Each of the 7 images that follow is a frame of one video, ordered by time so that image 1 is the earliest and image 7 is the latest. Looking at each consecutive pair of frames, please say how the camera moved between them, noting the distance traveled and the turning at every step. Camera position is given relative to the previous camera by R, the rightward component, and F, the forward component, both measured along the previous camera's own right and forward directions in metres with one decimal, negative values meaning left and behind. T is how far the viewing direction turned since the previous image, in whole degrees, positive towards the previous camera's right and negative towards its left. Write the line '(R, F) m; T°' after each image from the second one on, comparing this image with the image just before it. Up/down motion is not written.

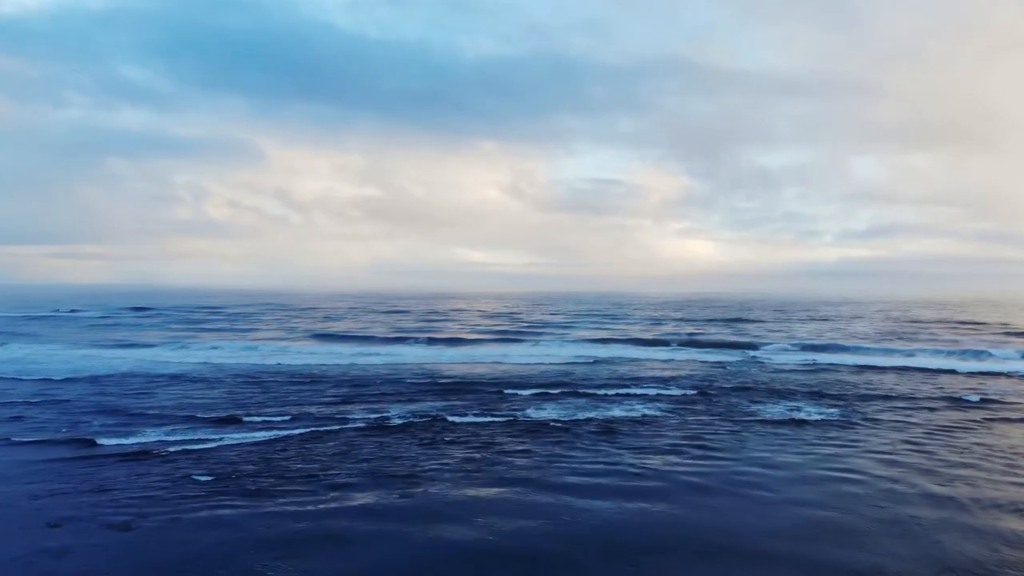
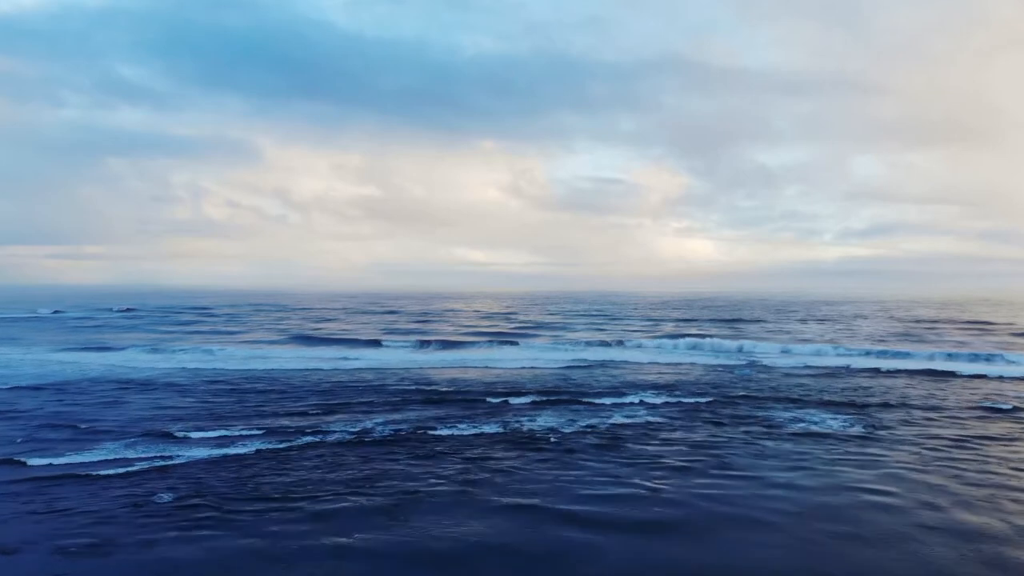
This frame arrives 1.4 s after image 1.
(+0.1, +0.9) m; 0°
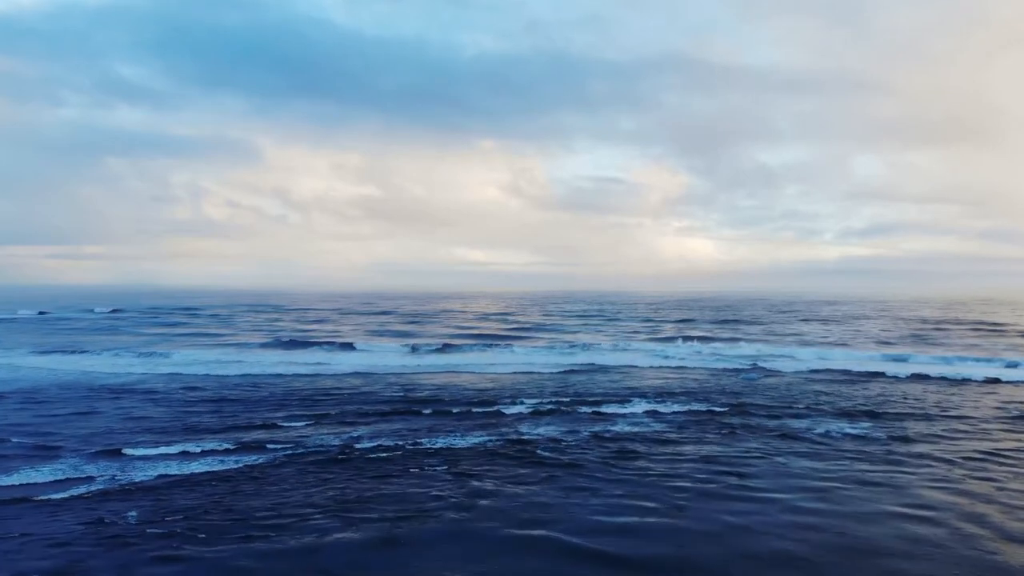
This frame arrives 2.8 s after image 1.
(+0.2, +1.1) m; 0°
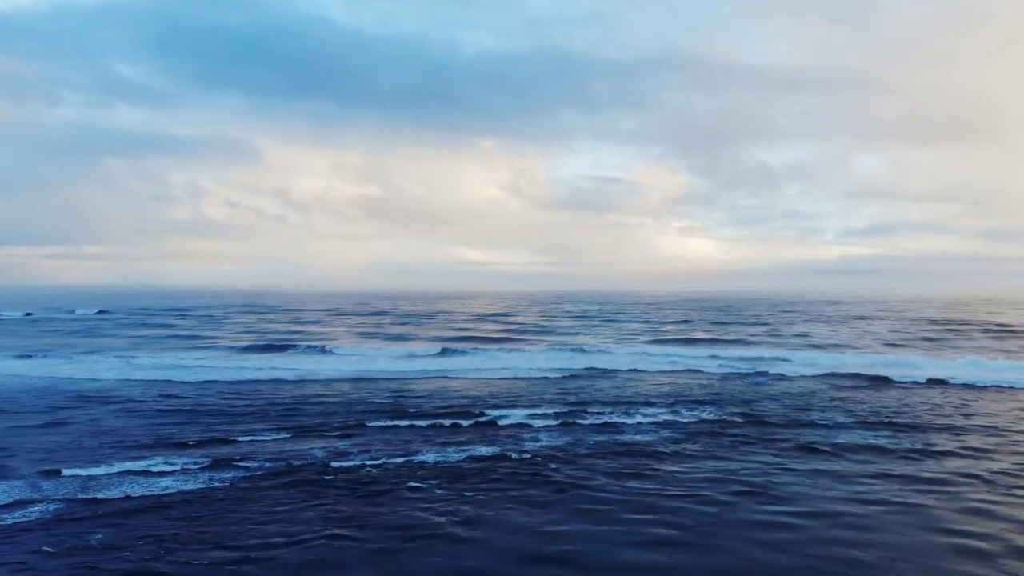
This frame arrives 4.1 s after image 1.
(+0.1, +1.2) m; 0°
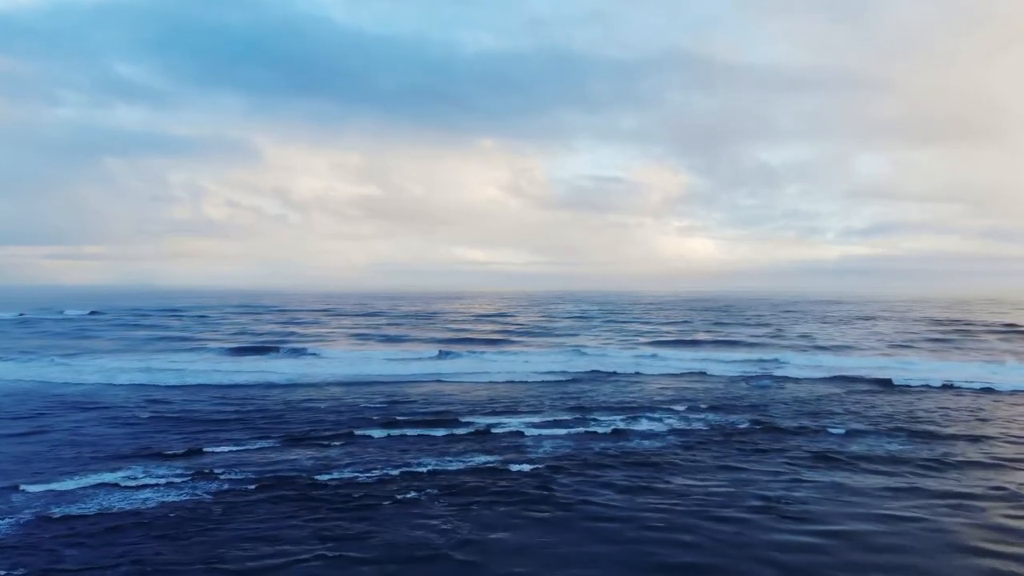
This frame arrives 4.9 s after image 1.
(0.0, +0.8) m; 0°
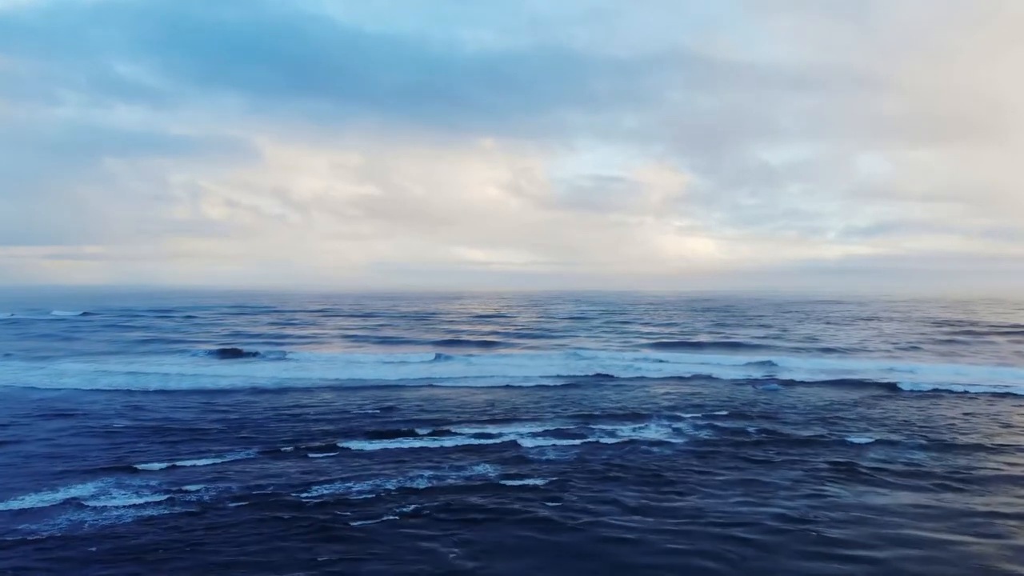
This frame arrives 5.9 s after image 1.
(+0.1, +0.8) m; 0°
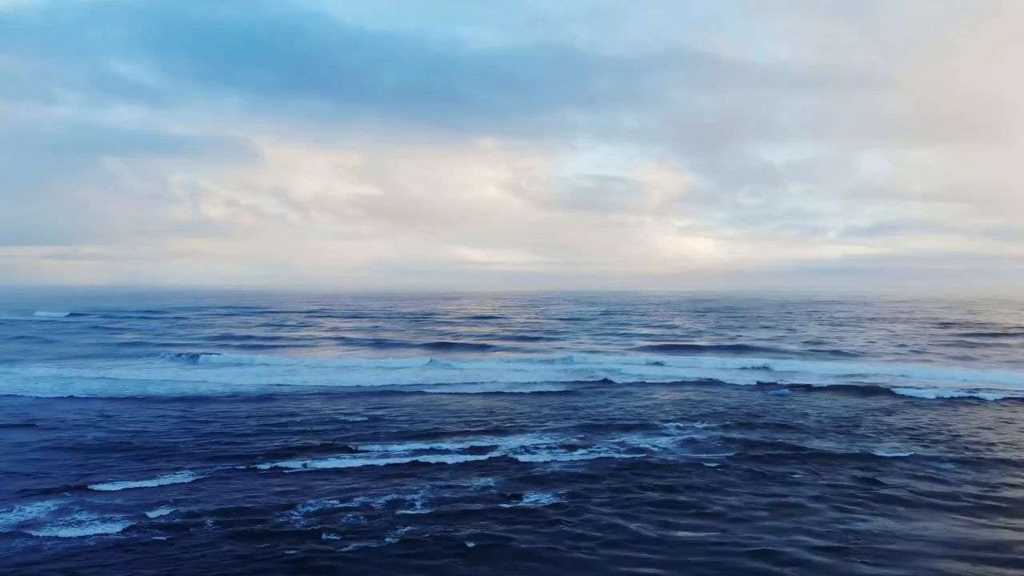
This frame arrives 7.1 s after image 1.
(+0.1, +1.0) m; 0°
